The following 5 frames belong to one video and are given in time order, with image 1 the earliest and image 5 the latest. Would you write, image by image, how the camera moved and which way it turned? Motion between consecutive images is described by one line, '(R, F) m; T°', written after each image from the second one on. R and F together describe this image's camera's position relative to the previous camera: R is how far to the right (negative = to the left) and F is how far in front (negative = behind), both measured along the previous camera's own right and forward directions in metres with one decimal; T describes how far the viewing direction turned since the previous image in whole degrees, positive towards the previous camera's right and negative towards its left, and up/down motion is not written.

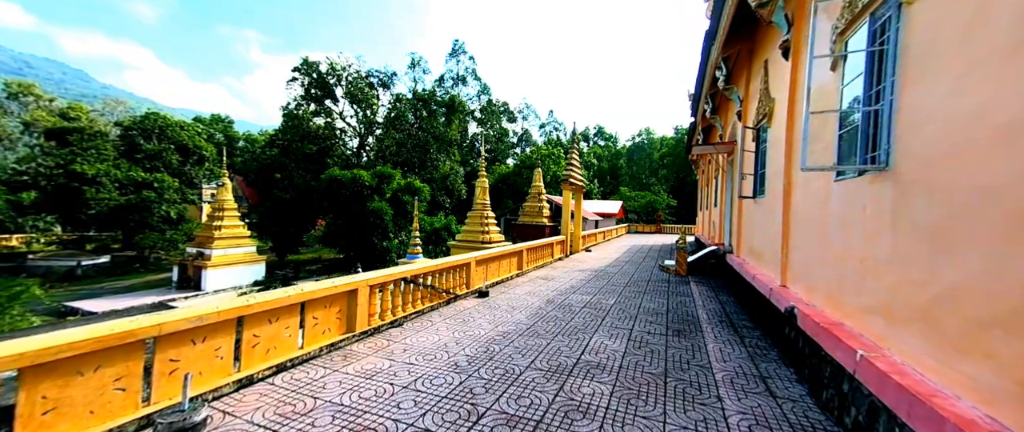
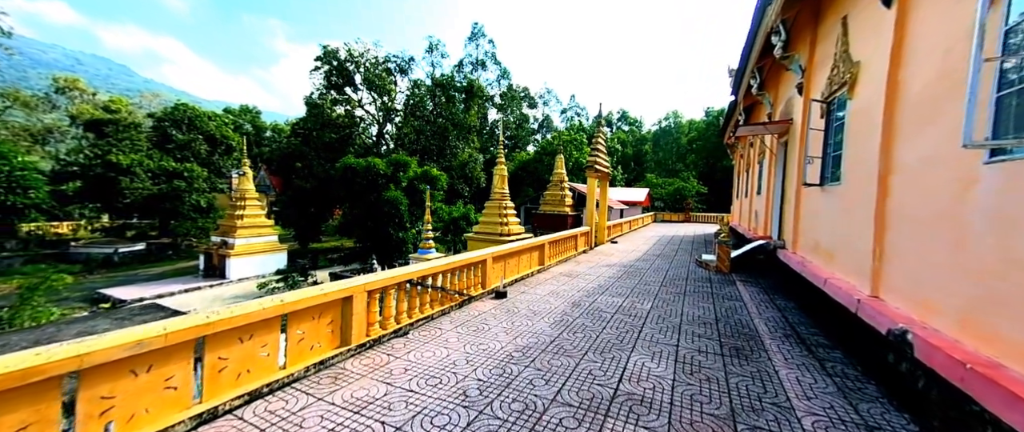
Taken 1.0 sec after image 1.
(0.0, +0.7) m; -3°
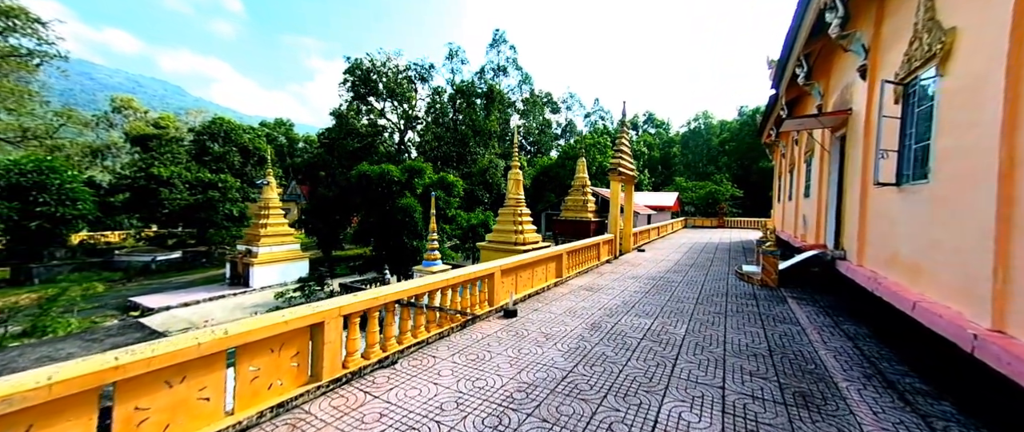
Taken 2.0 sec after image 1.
(+0.2, +0.6) m; -4°
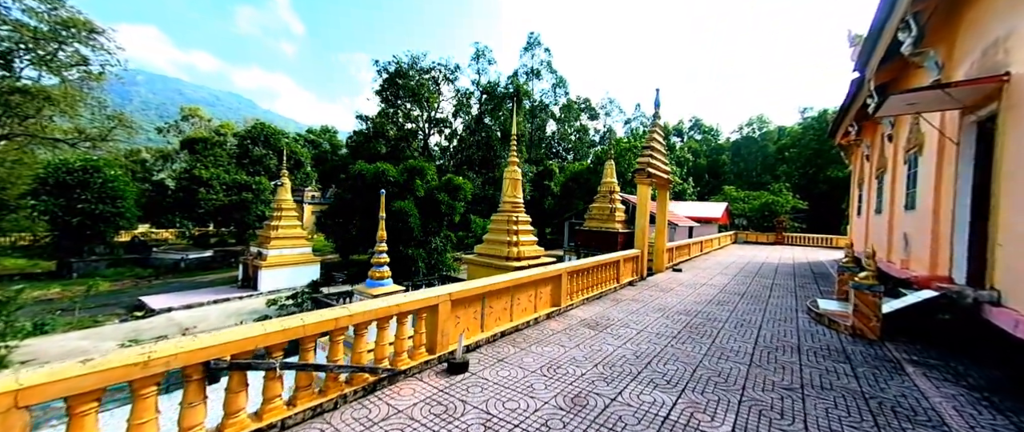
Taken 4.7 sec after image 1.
(+0.7, +1.6) m; -6°
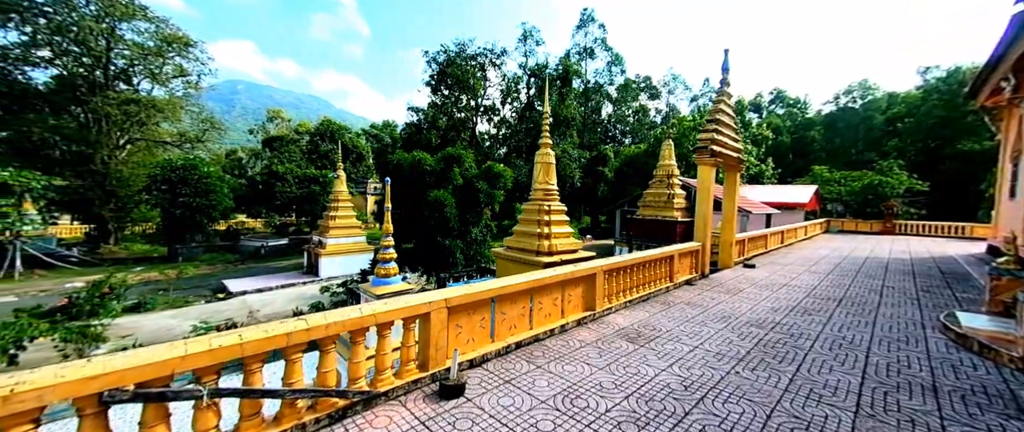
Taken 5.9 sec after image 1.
(+0.4, +0.7) m; -9°
